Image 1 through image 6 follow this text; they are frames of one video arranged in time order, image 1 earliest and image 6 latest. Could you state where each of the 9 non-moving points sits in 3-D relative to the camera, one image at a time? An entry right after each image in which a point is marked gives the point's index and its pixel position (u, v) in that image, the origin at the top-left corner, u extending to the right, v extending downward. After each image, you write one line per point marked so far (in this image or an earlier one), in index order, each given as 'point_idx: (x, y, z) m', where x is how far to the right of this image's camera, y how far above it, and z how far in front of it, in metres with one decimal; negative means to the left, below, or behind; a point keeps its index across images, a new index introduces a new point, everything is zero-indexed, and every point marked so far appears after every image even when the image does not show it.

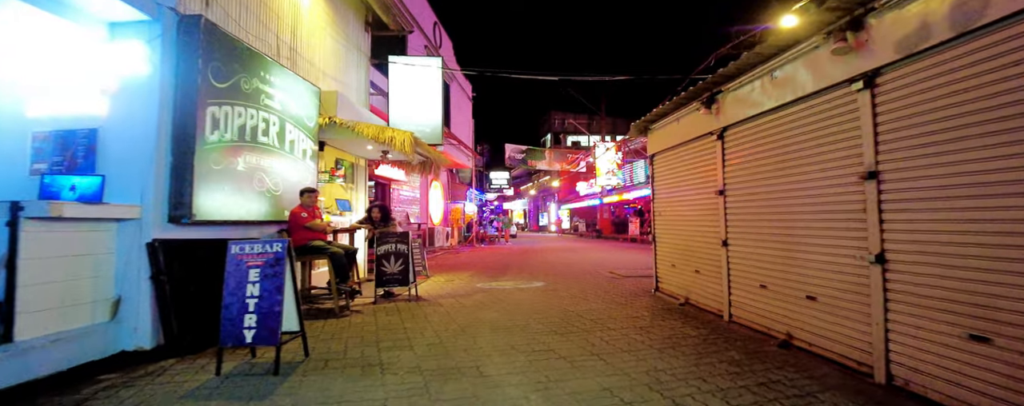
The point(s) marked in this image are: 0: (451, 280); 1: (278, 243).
0: (-1.2, -1.6, +8.8) m
1: (-2.1, -0.4, +4.0) m
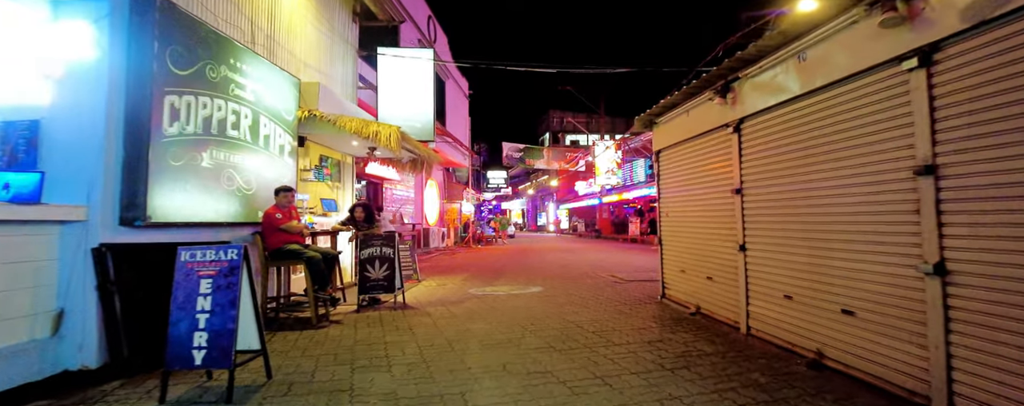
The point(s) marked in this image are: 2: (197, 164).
0: (-1.3, -1.5, +8.3) m
1: (-2.2, -0.4, +3.5) m
2: (-3.6, +0.4, +5.0) m
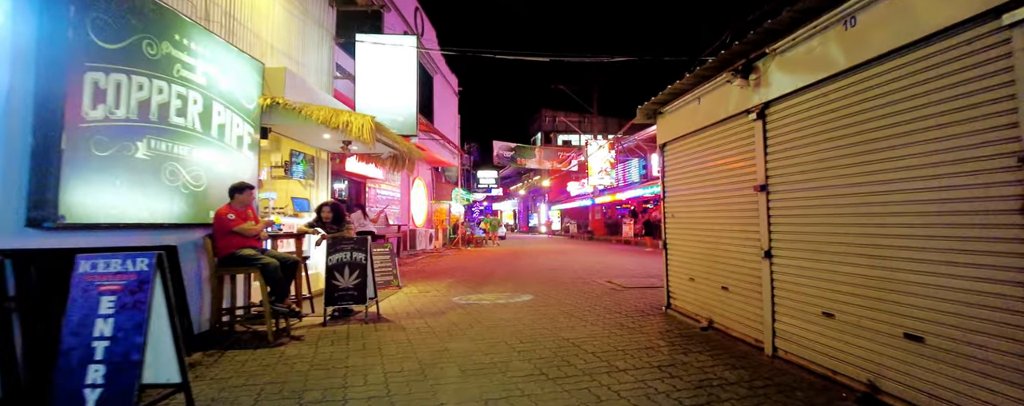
0: (-1.5, -1.5, +7.6) m
1: (-2.3, -0.3, +2.8) m
2: (-3.7, +0.5, +4.3) m
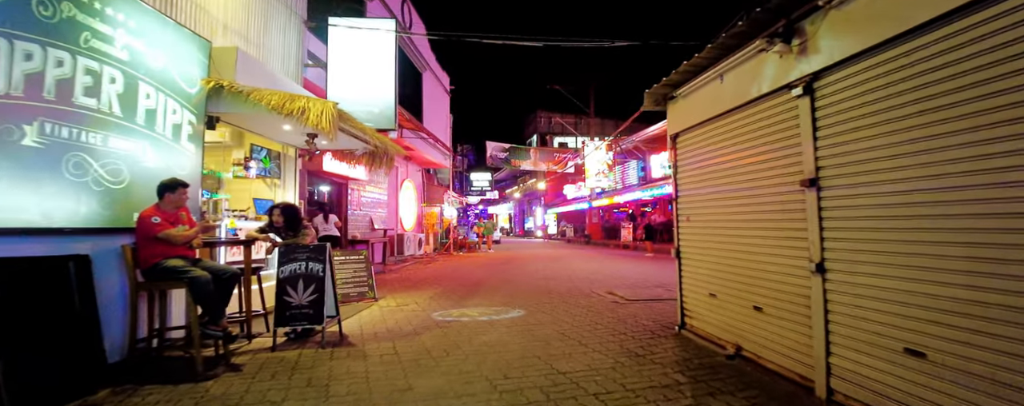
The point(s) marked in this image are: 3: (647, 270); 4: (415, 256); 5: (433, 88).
0: (-1.7, -1.6, +6.8) m
1: (-2.4, -0.3, +1.9) m
2: (-3.8, +0.5, +3.4) m
3: (+3.4, -1.7, +11.2) m
4: (-3.7, -2.0, +17.0) m
5: (-3.0, +4.4, +17.0) m
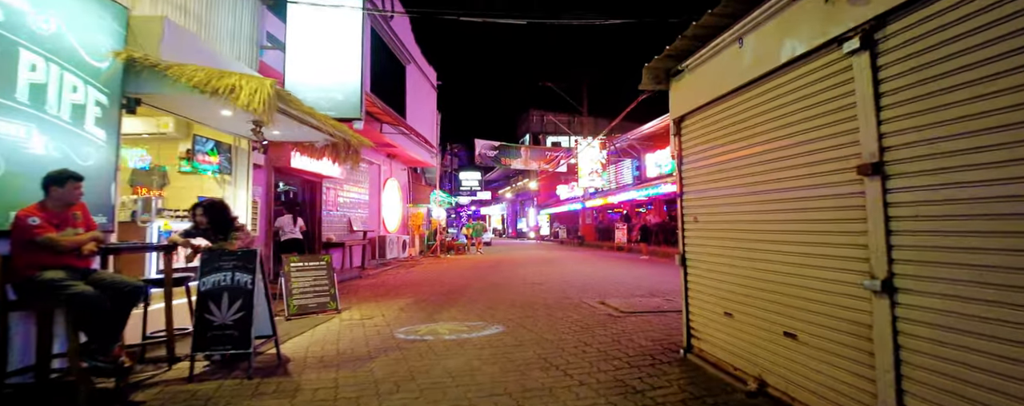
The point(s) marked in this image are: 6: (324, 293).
0: (-1.9, -1.5, +5.9) m
1: (-2.6, -0.3, +1.1) m
2: (-4.1, +0.5, +2.5) m
3: (+3.1, -1.7, +10.5) m
4: (-4.1, -2.0, +16.1) m
5: (-3.4, +4.4, +16.2) m
6: (-2.7, -1.3, +6.4) m
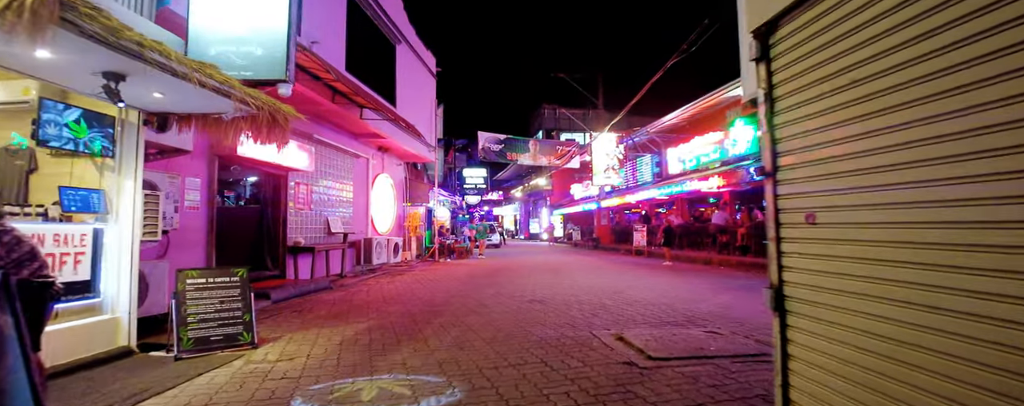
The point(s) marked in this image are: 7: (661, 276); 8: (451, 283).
0: (-2.2, -1.5, +4.2) m
1: (-3.0, -0.2, -0.7) m
2: (-4.4, +0.6, +0.8) m
3: (+3.0, -1.7, +8.5) m
4: (-4.0, -2.0, +14.4) m
5: (-3.3, +4.4, +14.4) m
6: (-2.9, -1.2, +4.7) m
7: (+3.9, -1.9, +11.5) m
8: (-1.4, -1.8, +9.9) m
